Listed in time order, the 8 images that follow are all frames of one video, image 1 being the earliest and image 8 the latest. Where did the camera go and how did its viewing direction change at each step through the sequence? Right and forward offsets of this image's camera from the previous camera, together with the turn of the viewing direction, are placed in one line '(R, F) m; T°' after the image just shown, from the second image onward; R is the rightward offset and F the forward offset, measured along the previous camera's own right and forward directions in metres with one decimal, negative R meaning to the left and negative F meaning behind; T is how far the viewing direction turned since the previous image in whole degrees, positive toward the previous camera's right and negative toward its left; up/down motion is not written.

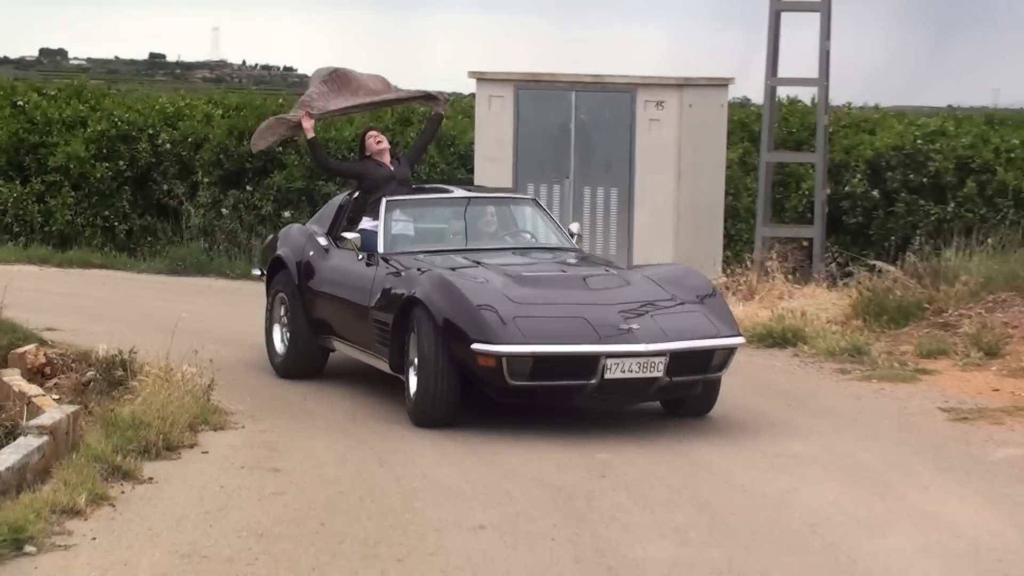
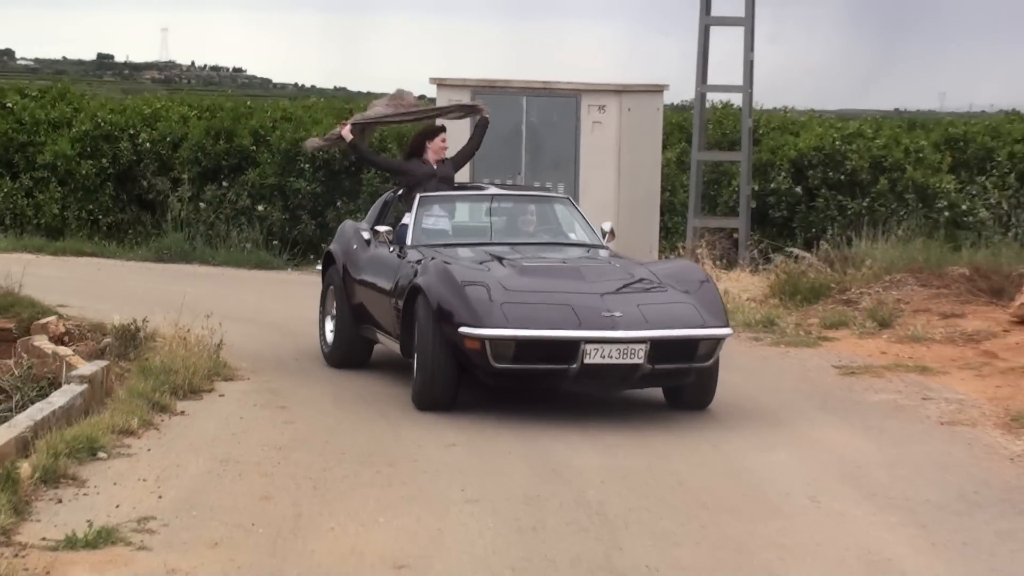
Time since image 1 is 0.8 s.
(-0.1, -1.4) m; +2°
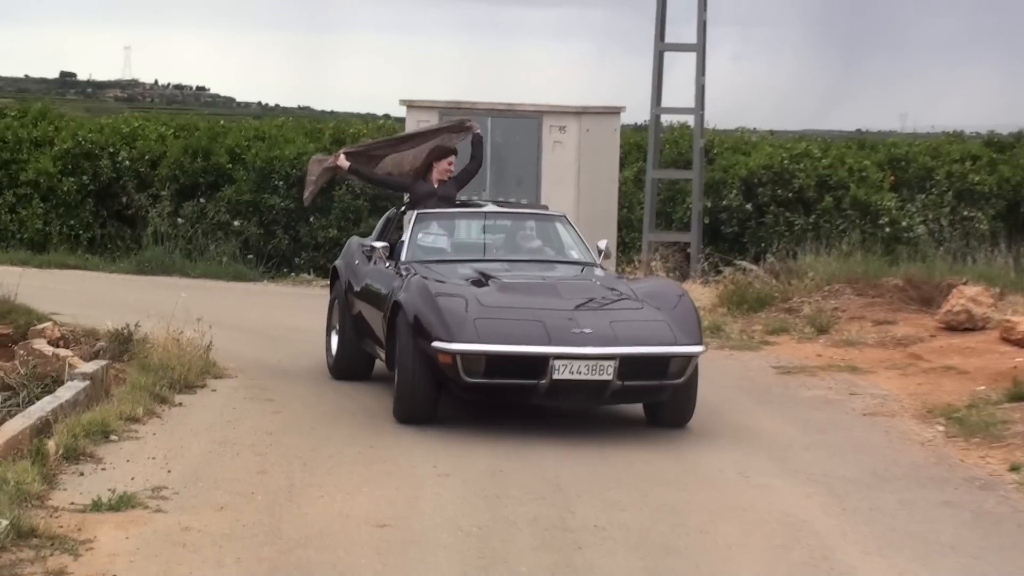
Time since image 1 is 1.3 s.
(0.0, -0.8) m; +1°
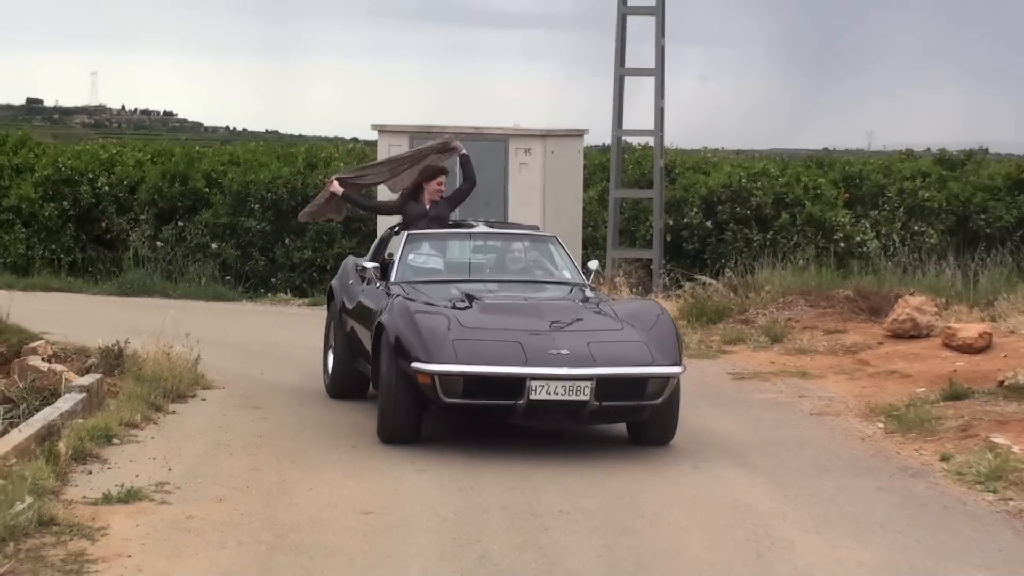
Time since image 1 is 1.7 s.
(0.0, -0.6) m; +1°
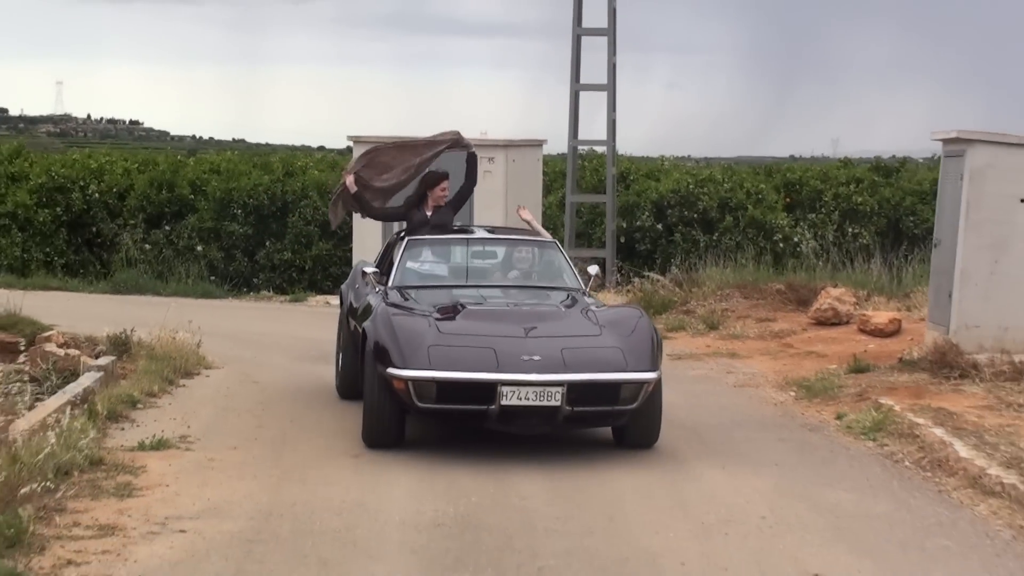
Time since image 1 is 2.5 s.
(0.0, -1.4) m; +1°
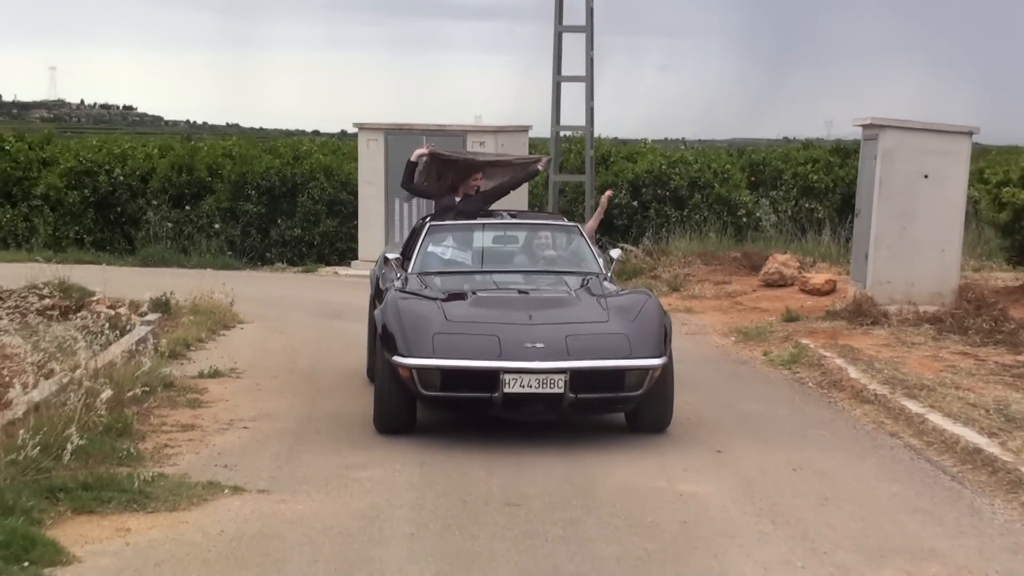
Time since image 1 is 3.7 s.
(+0.1, -1.9) m; 0°
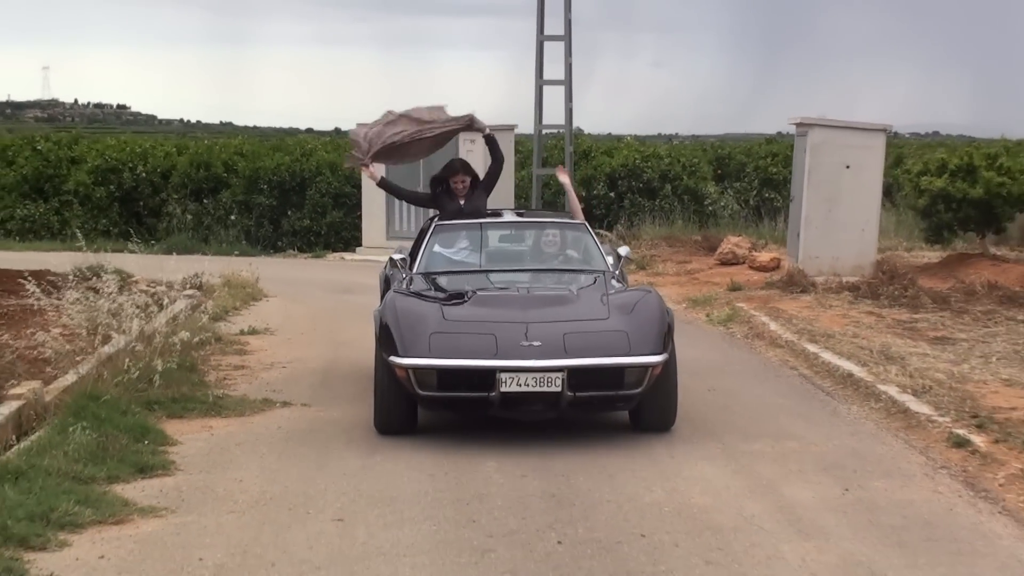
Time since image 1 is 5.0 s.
(+0.1, -2.1) m; 0°
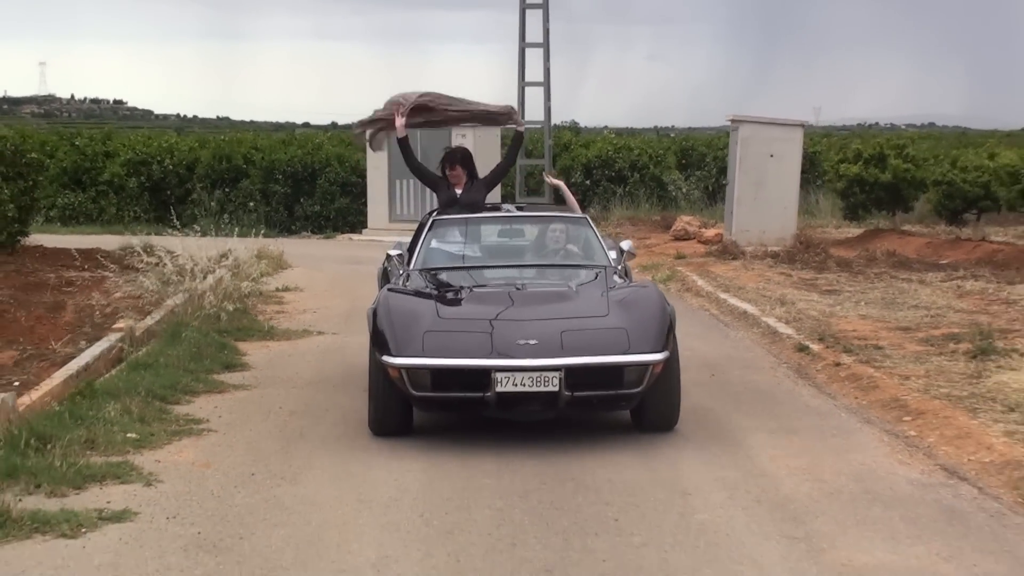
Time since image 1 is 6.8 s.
(+0.1, -2.9) m; 0°
